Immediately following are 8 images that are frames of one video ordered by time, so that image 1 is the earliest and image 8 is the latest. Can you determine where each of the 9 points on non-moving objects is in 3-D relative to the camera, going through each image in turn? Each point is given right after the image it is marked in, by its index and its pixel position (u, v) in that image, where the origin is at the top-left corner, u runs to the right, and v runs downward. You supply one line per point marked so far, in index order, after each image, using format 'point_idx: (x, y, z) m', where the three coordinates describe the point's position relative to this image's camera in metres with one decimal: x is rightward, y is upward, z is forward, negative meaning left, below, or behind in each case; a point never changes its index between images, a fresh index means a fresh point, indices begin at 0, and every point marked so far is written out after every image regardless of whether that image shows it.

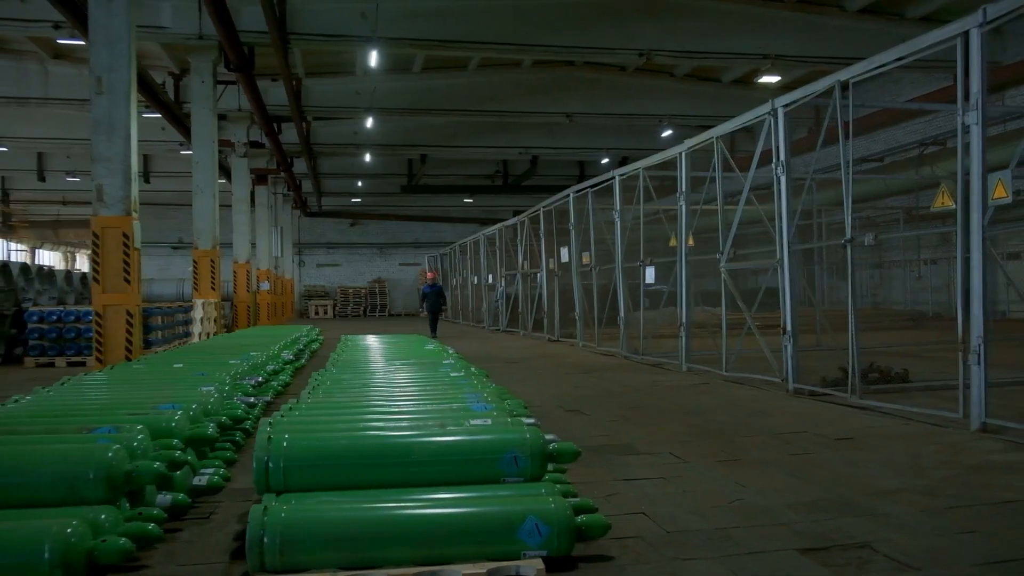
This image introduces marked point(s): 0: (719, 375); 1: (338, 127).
0: (+2.2, -0.9, +9.1) m
1: (-4.0, +3.8, +19.6) m
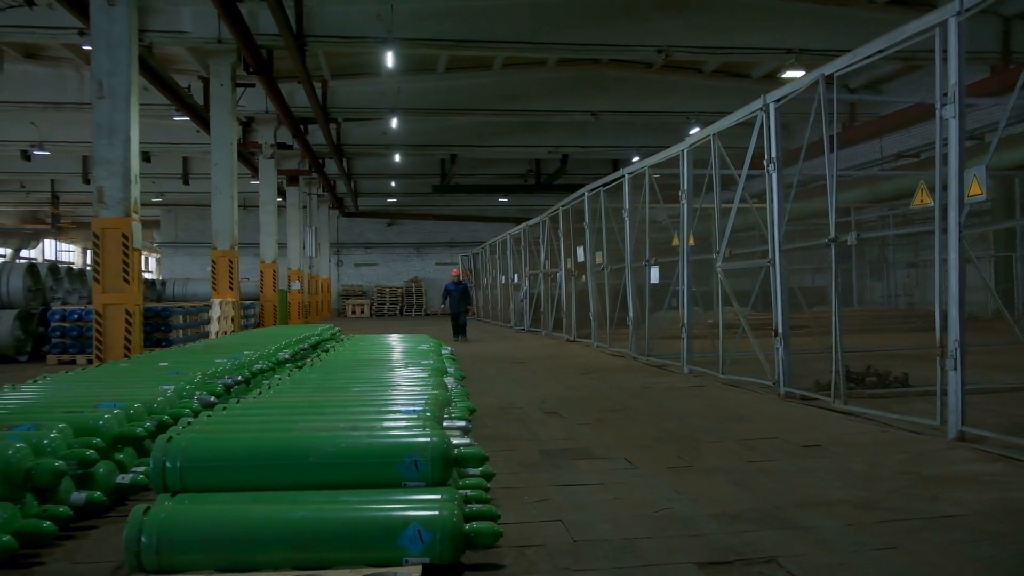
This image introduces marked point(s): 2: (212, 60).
0: (+2.2, -0.9, +8.9) m
1: (-3.4, +3.8, +19.8) m
2: (-4.9, +3.7, +13.5) m
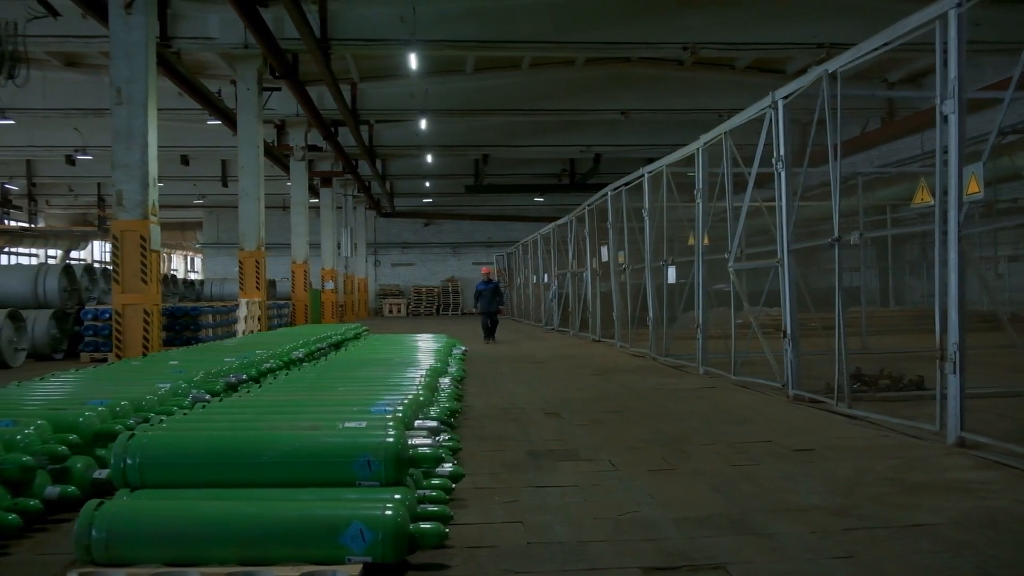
0: (+2.3, -0.9, +8.8) m
1: (-2.7, +3.8, +19.9) m
2: (-4.5, +3.7, +13.8) m
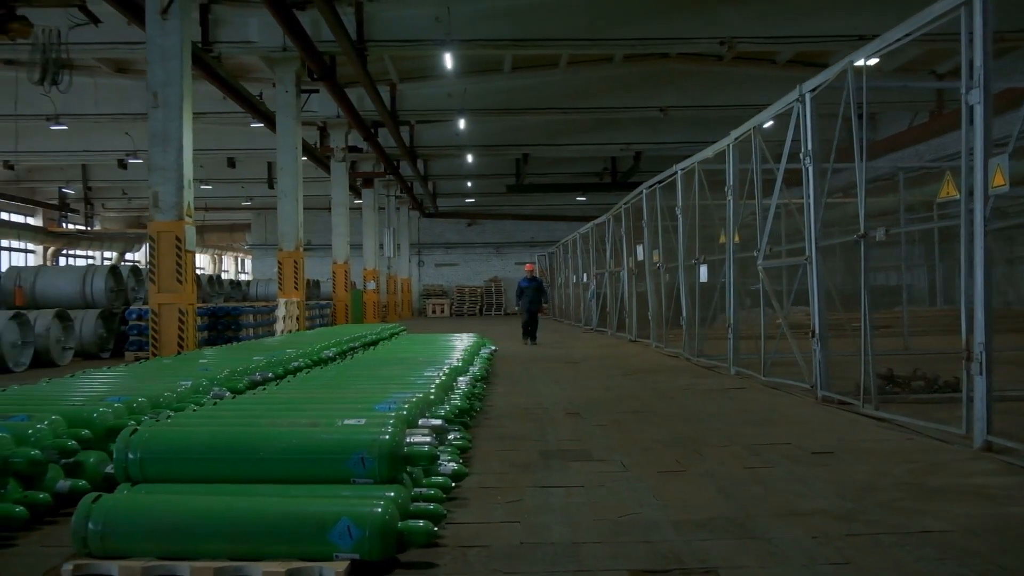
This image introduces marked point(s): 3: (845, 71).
0: (+2.5, -0.9, +8.6) m
1: (-1.7, +3.8, +20.1) m
2: (-3.9, +3.7, +14.0) m
3: (+2.6, +1.7, +6.7) m
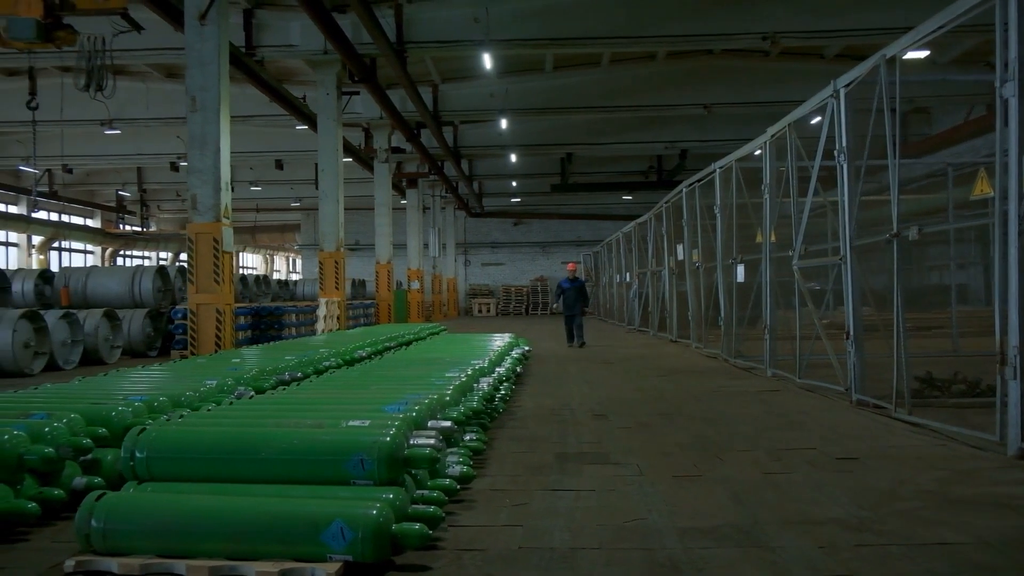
0: (+2.8, -0.9, +8.4) m
1: (-0.7, +3.8, +20.1) m
2: (-3.3, +3.7, +14.2) m
3: (+2.8, +1.7, +6.4) m
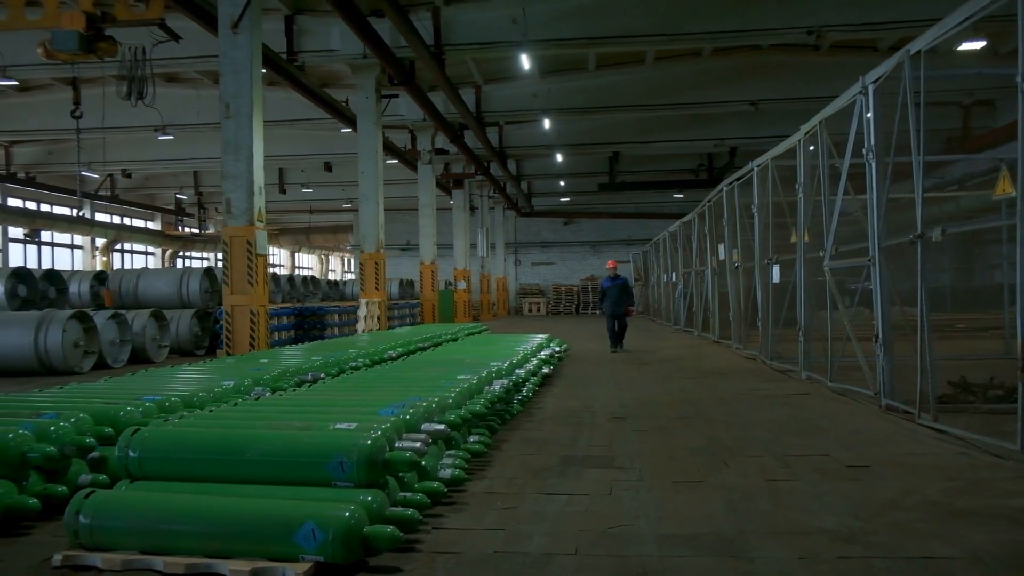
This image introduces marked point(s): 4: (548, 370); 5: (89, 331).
0: (+3.1, -0.9, +8.2) m
1: (+0.4, +3.8, +20.1) m
2: (-2.6, +3.7, +14.4) m
3: (+2.9, +1.7, +6.2) m
4: (+0.4, -0.9, +9.6) m
5: (-5.5, -0.6, +10.9) m
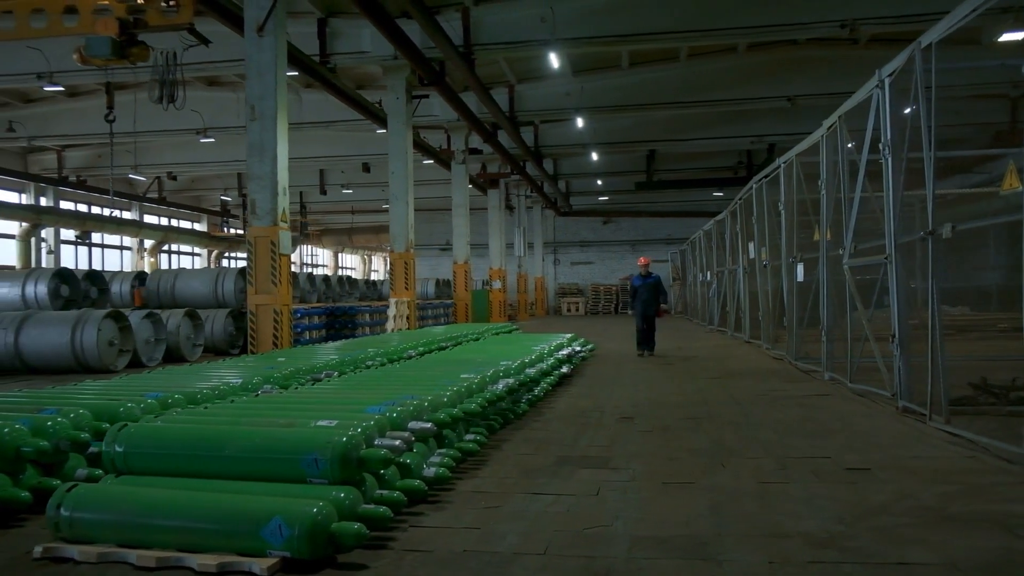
0: (+3.2, -0.9, +8.0) m
1: (+1.2, +3.8, +20.0) m
2: (-2.1, +3.7, +14.5) m
3: (+2.9, +1.7, +6.0) m
4: (+0.6, -0.9, +9.5) m
5: (-5.2, -0.6, +11.3) m
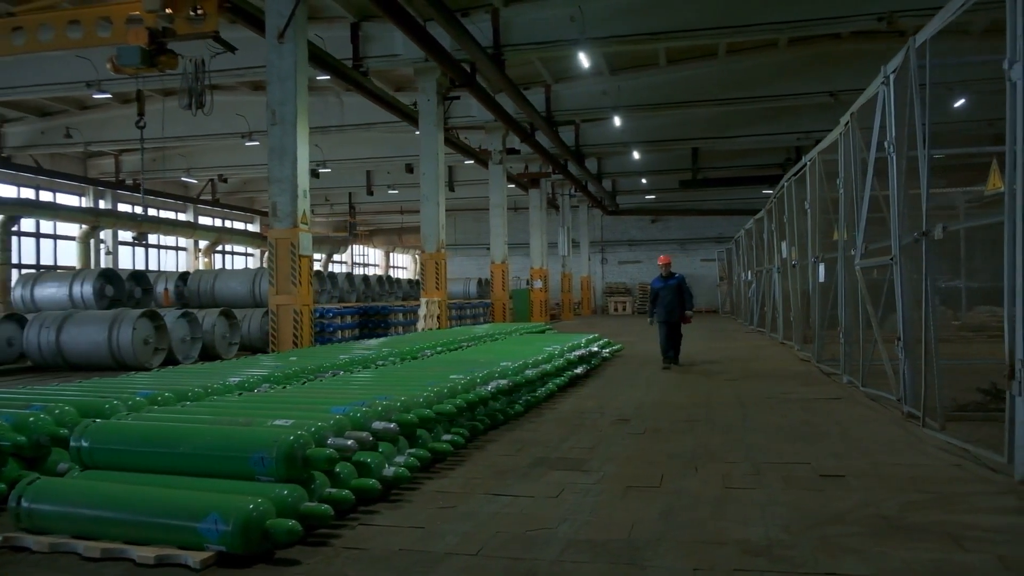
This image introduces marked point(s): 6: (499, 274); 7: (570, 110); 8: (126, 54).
0: (+3.2, -0.9, +7.8) m
1: (+2.2, +3.8, +19.9) m
2: (-1.5, +3.7, +14.7) m
3: (+2.8, +1.7, +5.9) m
4: (+0.8, -0.9, +9.5) m
5: (-4.9, -0.6, +11.7) m
6: (-0.3, +0.3, +18.2) m
7: (+1.2, +3.7, +17.5) m
8: (-4.6, +2.8, +9.9) m
